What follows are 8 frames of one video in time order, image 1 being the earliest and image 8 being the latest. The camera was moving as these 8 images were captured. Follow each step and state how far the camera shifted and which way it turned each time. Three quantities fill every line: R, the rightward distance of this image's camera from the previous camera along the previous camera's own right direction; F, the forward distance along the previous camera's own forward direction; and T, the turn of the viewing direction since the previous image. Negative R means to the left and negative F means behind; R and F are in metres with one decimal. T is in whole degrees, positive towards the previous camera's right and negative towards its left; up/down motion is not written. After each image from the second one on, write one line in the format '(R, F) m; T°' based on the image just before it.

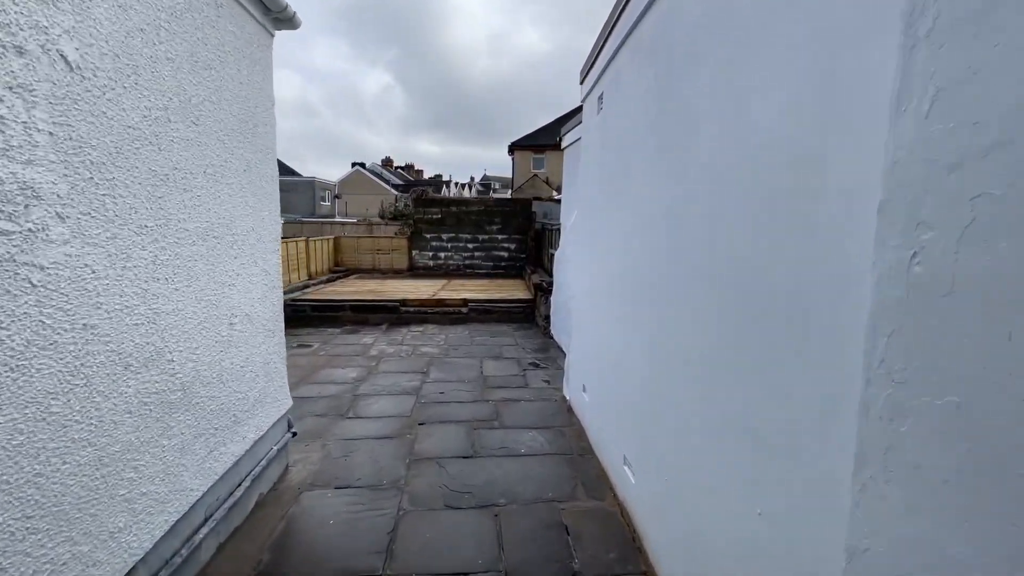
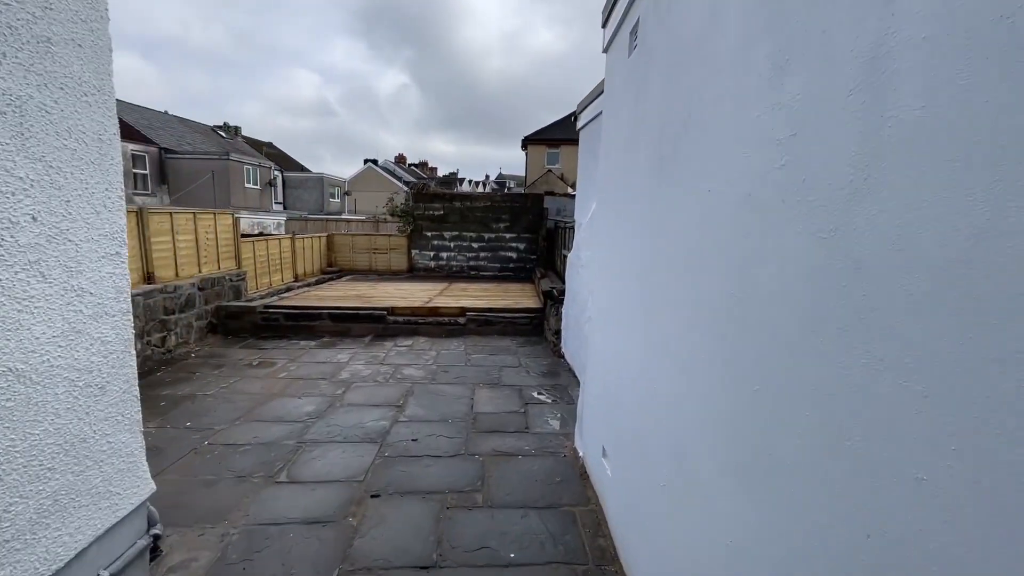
(+0.1, +1.0) m; -2°
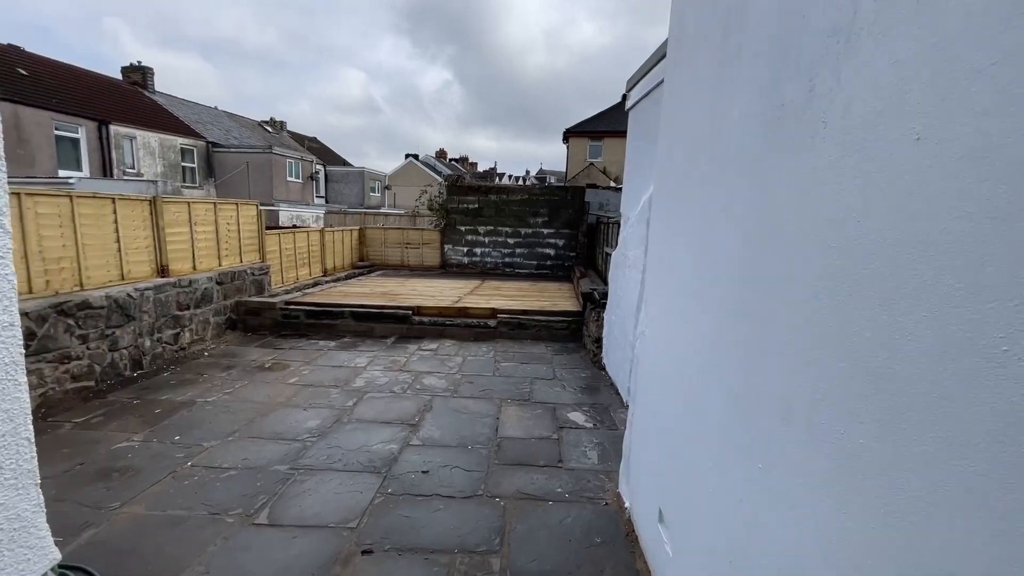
(0.0, +0.5) m; -5°
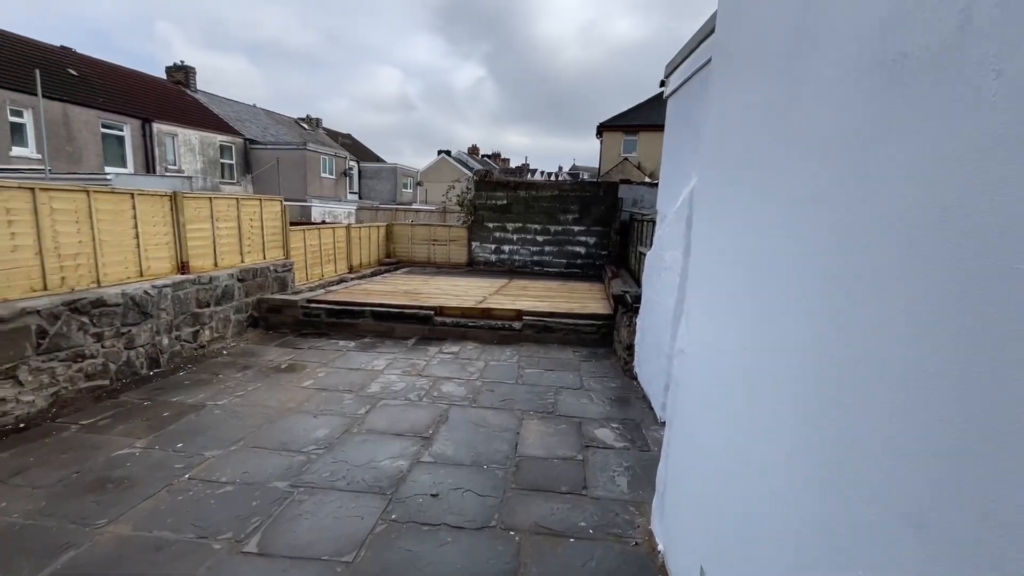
(0.0, +0.3) m; -4°
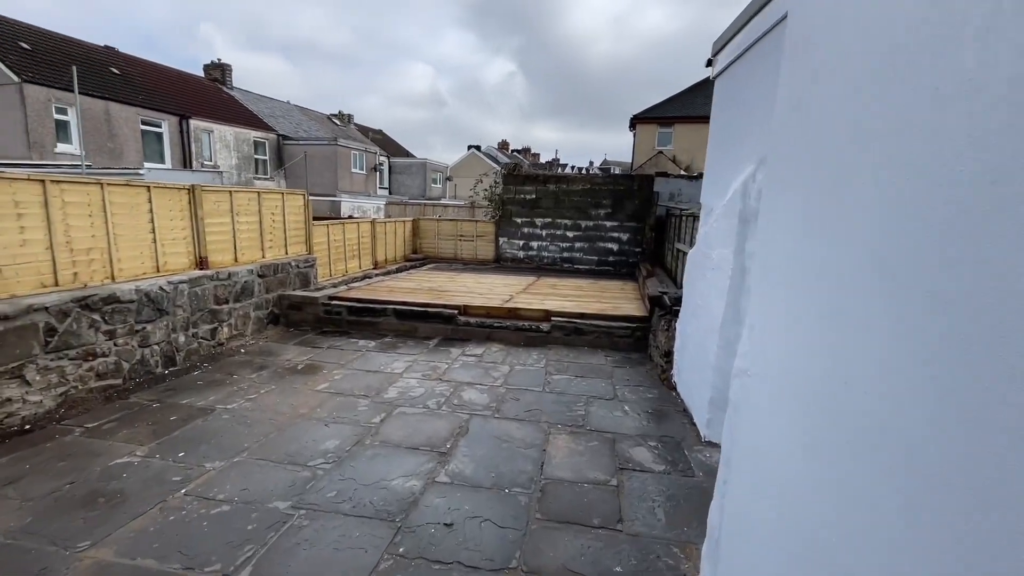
(0.0, +0.3) m; -3°
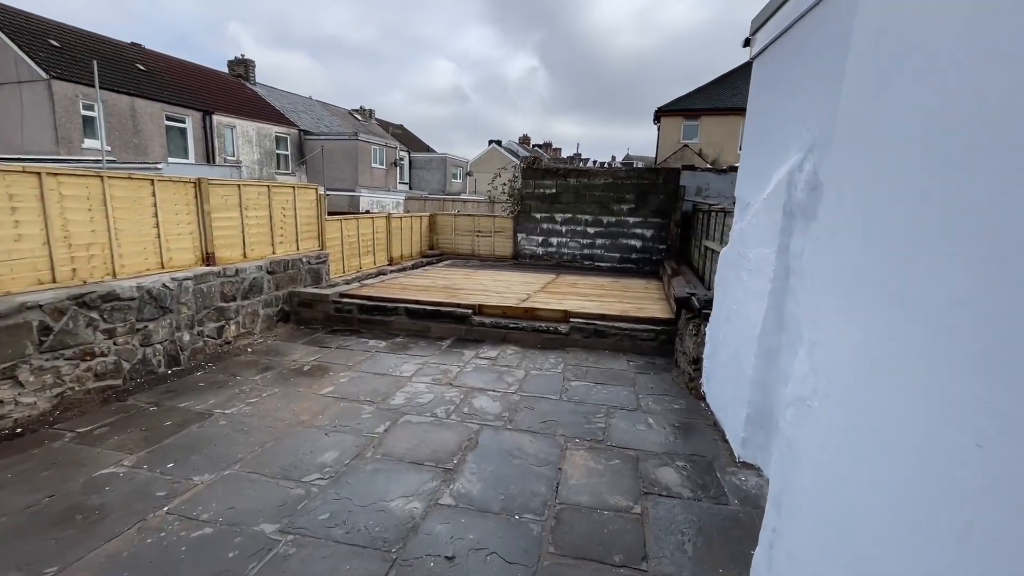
(0.0, +0.2) m; -2°
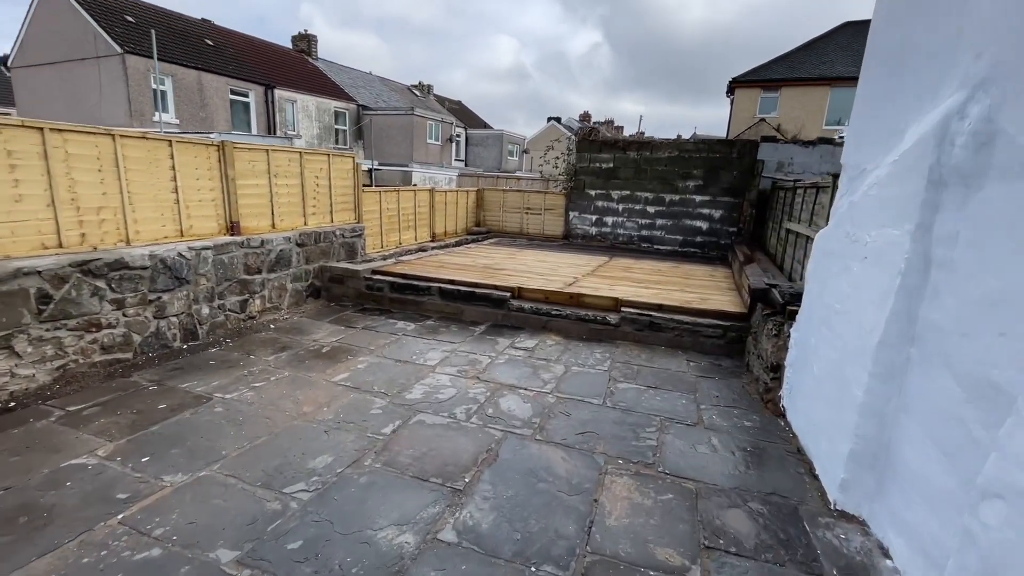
(+0.1, +0.5) m; -6°
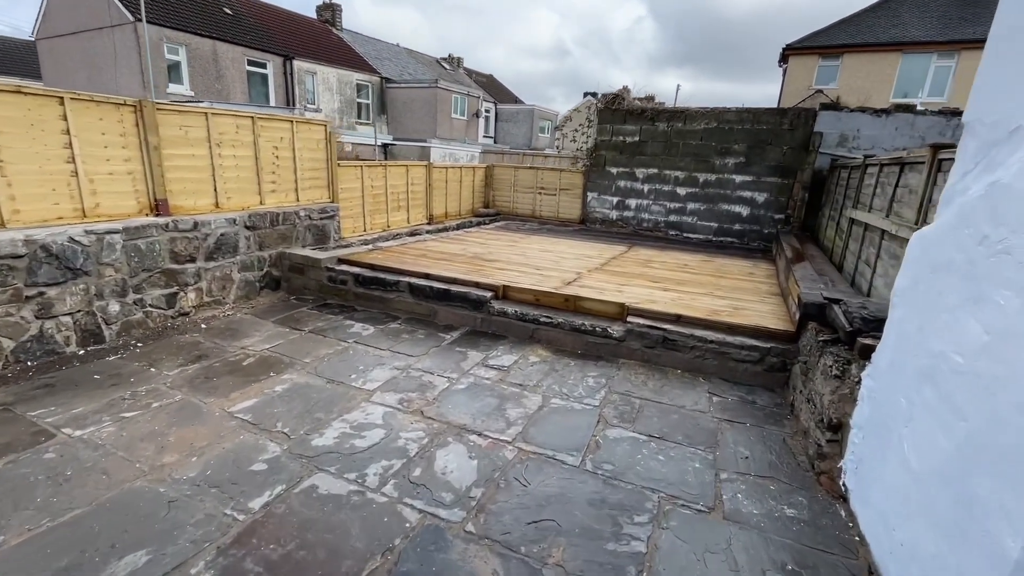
(+0.4, +0.8) m; -4°
